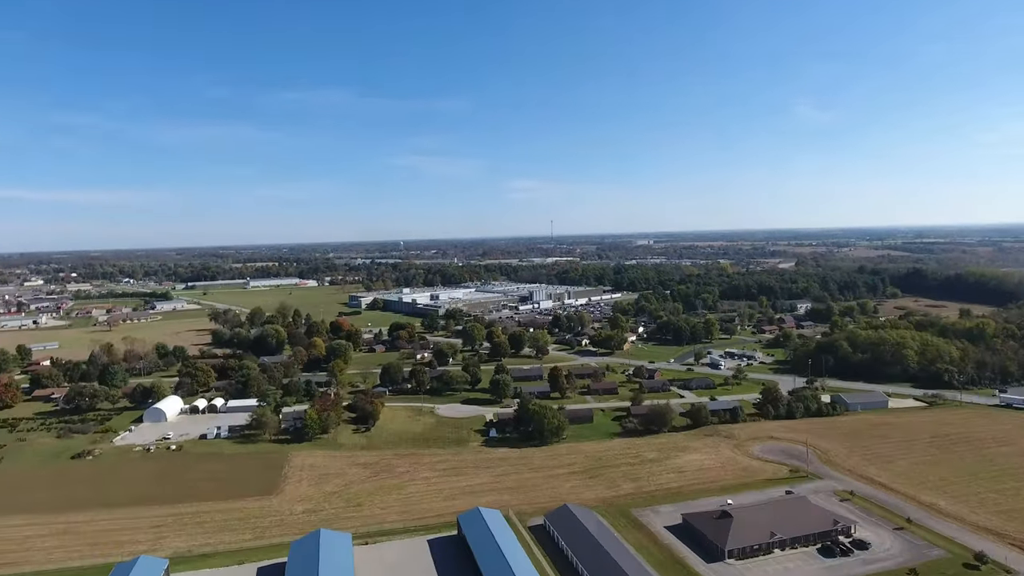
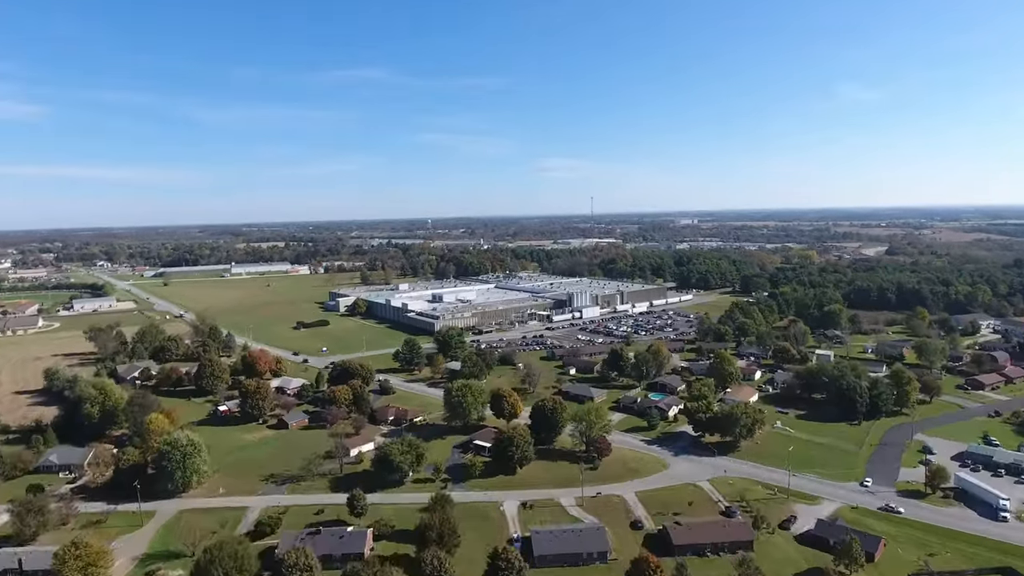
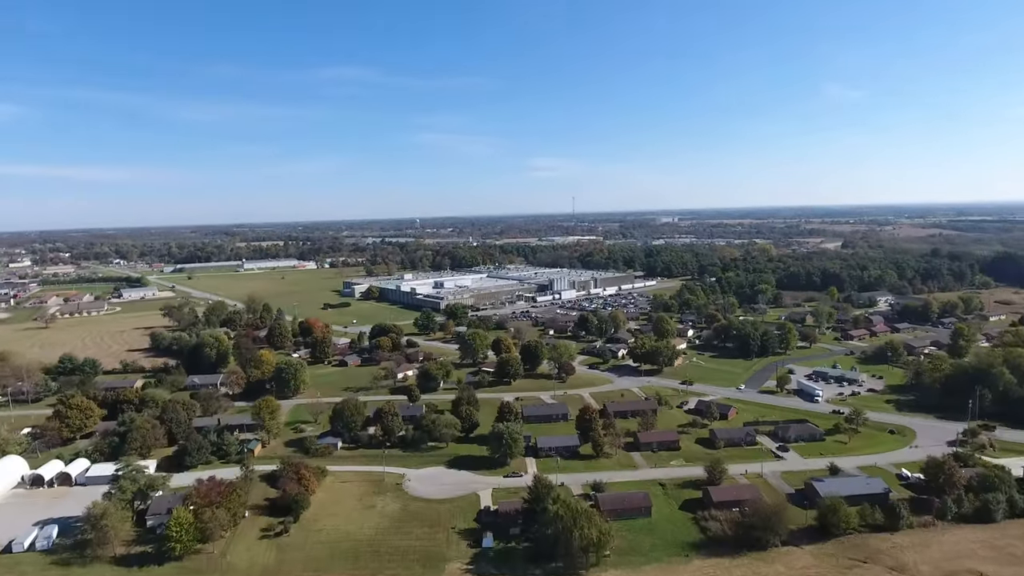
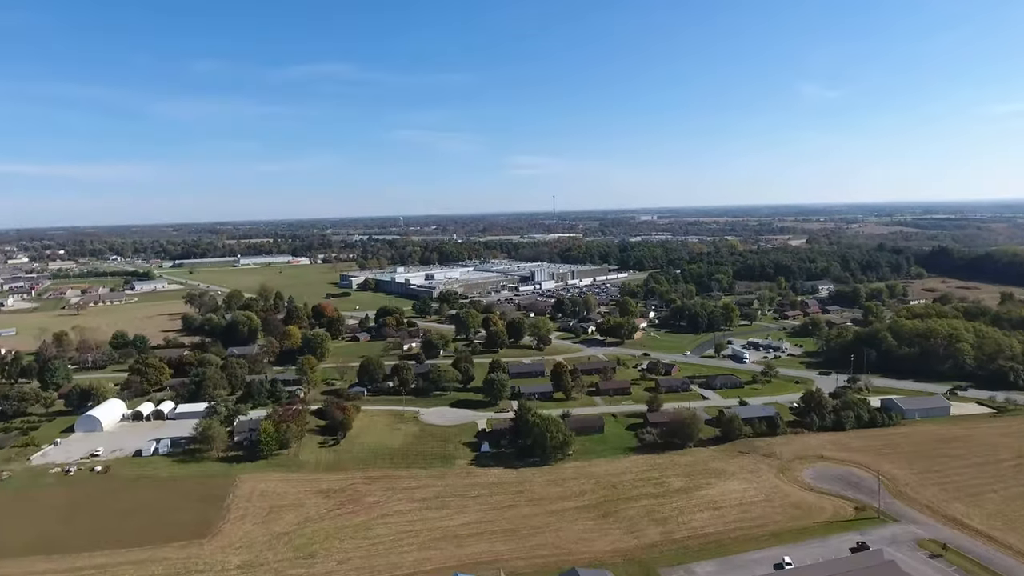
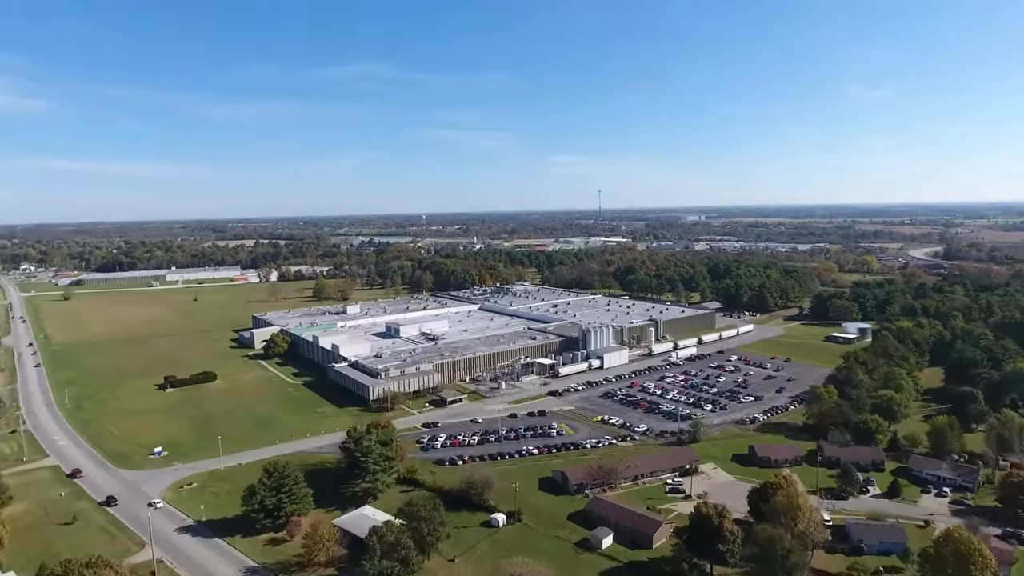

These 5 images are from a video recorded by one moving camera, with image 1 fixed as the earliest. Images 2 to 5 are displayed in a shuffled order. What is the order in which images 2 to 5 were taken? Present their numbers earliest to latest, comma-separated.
4, 3, 2, 5
